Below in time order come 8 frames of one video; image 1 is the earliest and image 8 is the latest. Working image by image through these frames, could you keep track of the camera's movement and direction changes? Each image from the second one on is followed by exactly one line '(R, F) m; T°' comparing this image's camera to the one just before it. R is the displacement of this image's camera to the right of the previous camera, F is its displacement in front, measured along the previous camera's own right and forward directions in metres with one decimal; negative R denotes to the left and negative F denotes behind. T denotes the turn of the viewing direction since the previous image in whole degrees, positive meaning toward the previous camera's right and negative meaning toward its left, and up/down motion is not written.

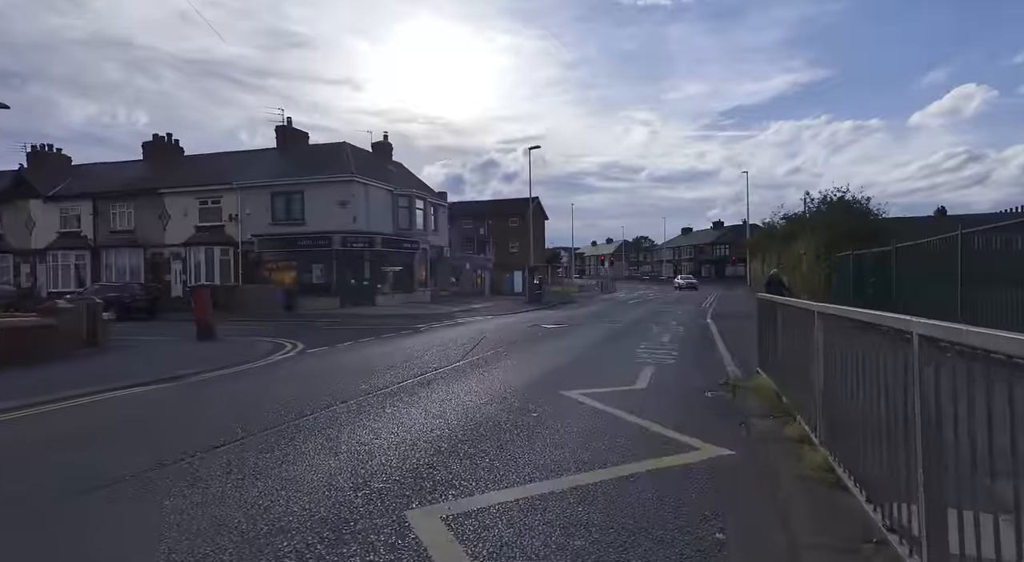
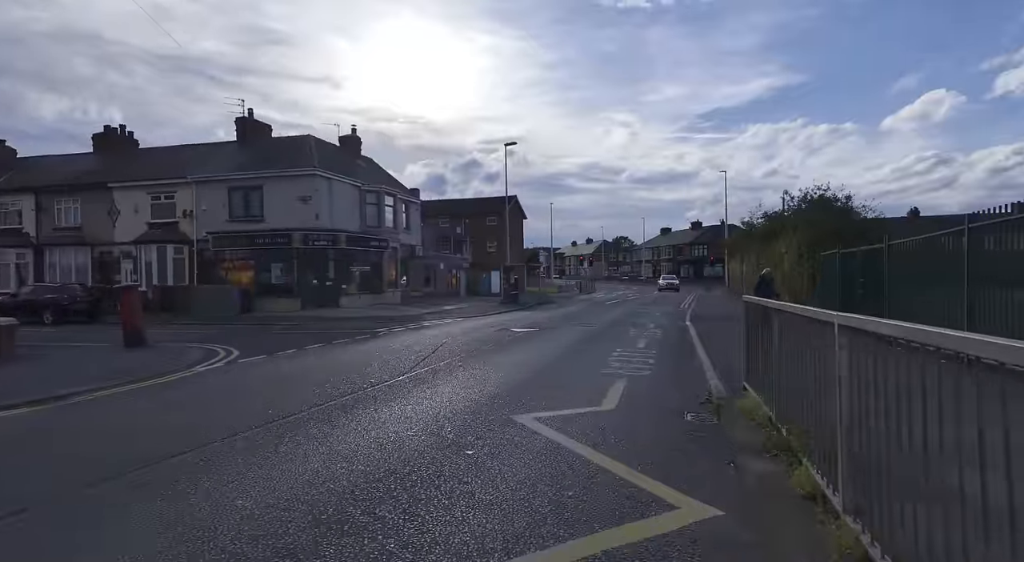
(+0.5, +1.3) m; +2°
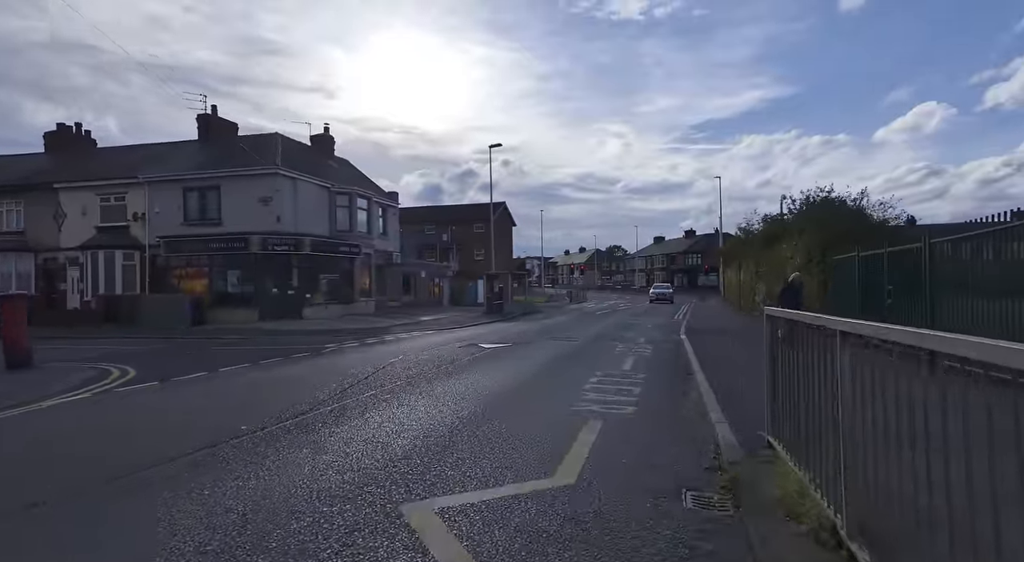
(+0.7, +2.3) m; +1°
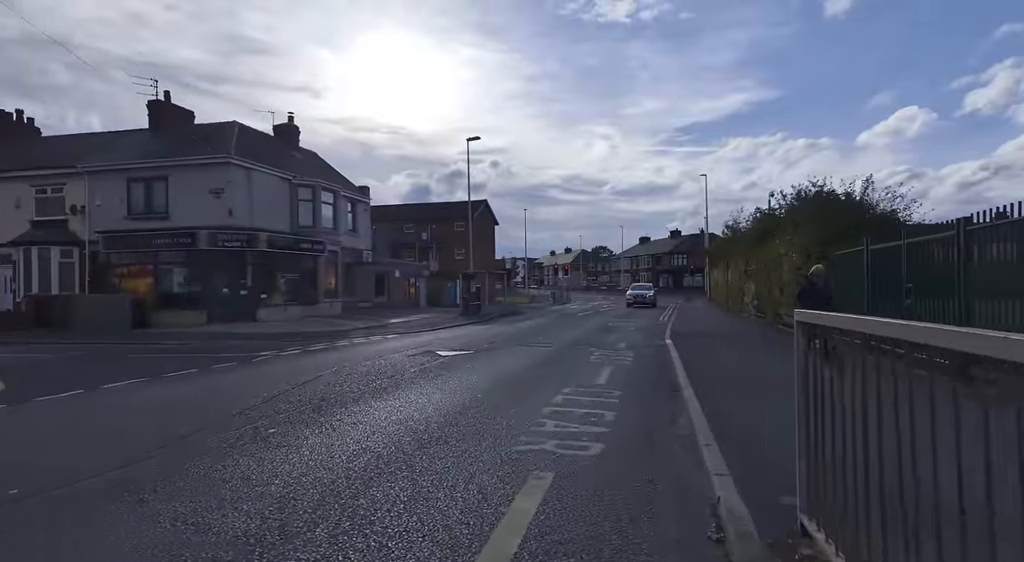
(+0.6, +1.9) m; +1°
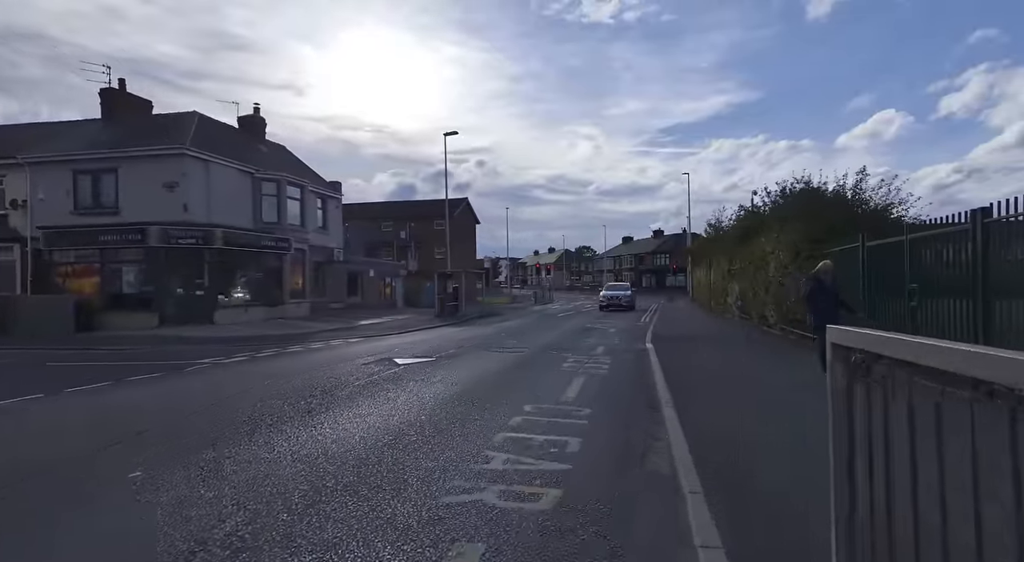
(+0.4, +1.2) m; +2°
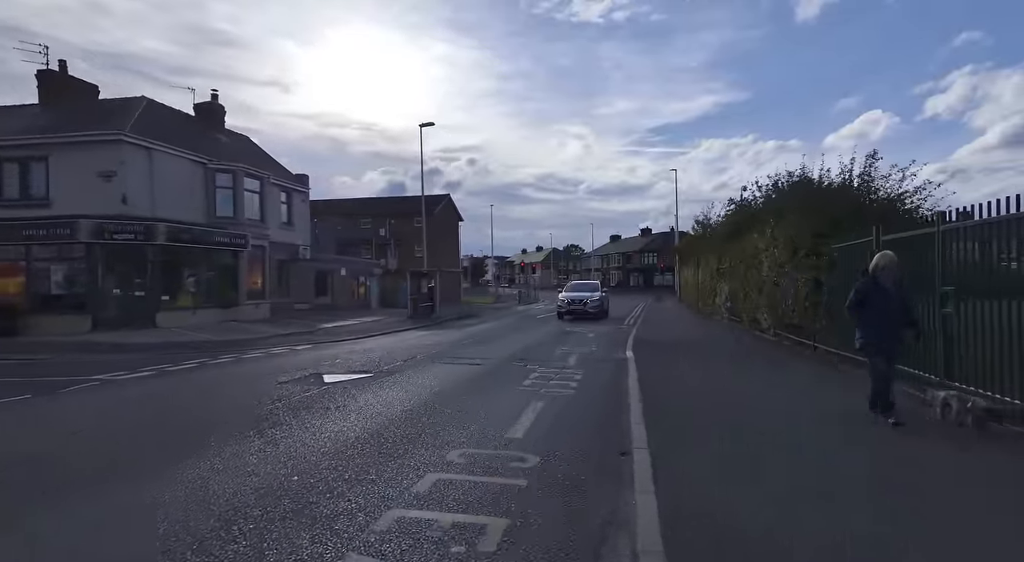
(+0.7, +1.8) m; +1°
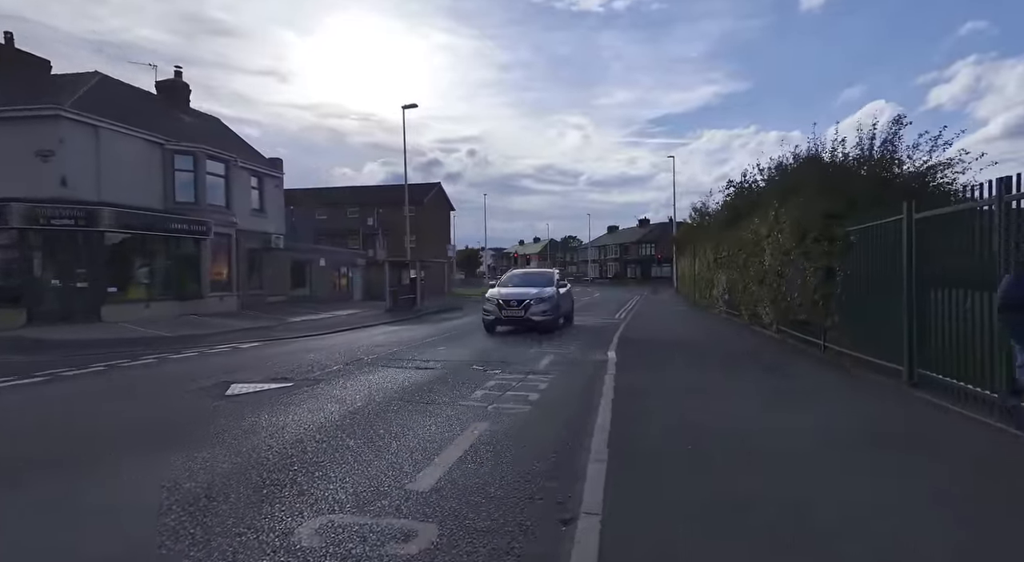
(+0.7, +1.8) m; 0°
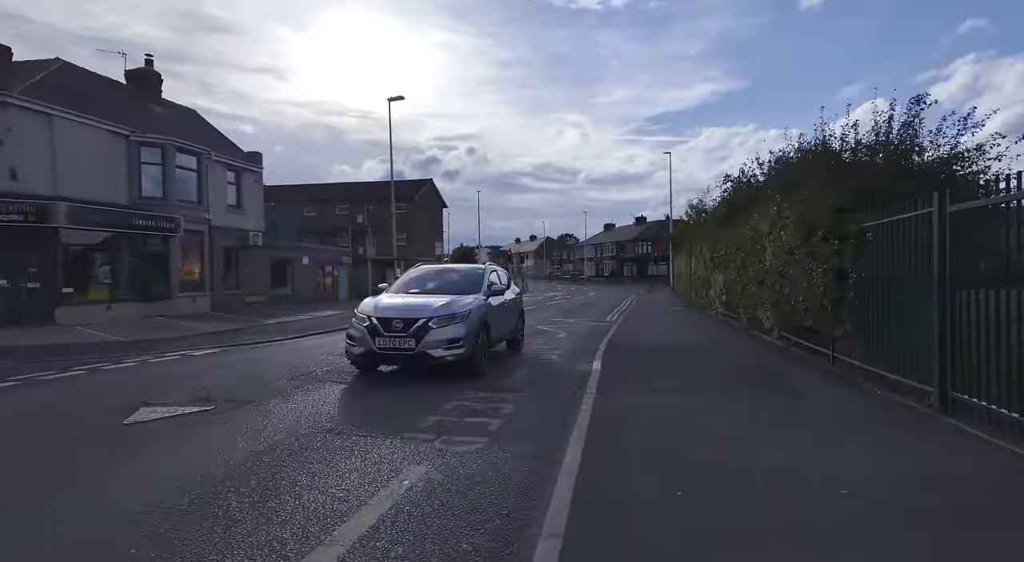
(+0.5, +1.2) m; 0°
